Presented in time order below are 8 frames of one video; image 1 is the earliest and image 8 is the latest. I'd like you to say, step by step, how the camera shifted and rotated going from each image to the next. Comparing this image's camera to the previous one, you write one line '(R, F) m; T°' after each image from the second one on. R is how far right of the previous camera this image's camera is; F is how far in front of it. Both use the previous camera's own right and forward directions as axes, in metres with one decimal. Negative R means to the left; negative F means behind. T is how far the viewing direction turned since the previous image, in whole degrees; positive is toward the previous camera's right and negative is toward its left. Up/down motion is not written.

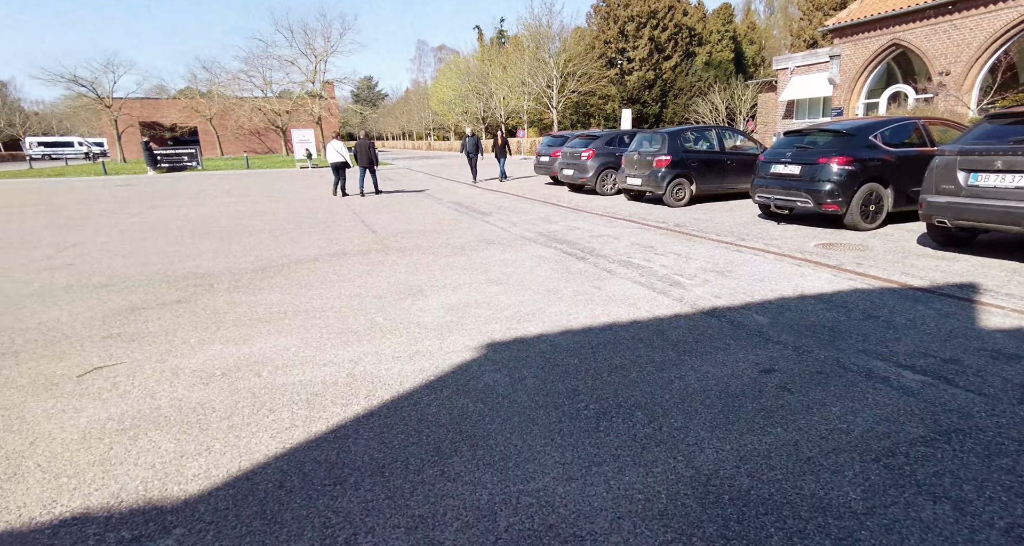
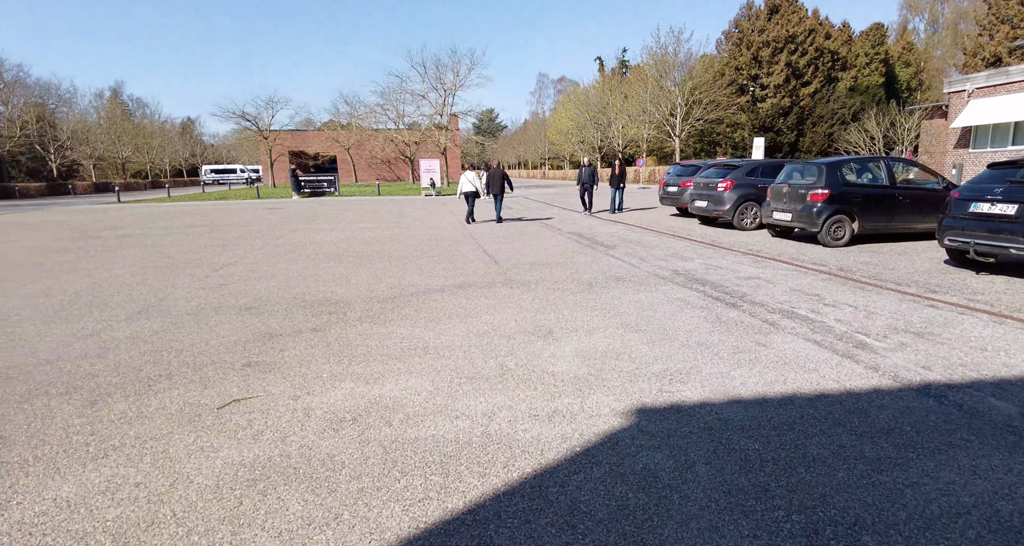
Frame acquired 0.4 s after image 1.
(-0.3, +0.4) m; -12°
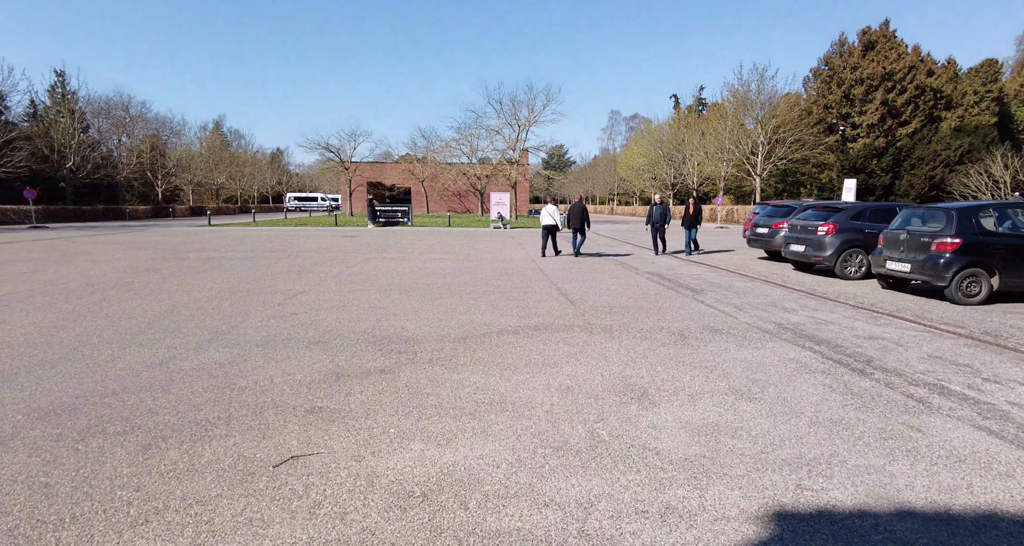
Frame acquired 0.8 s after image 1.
(-0.2, +0.5) m; -7°
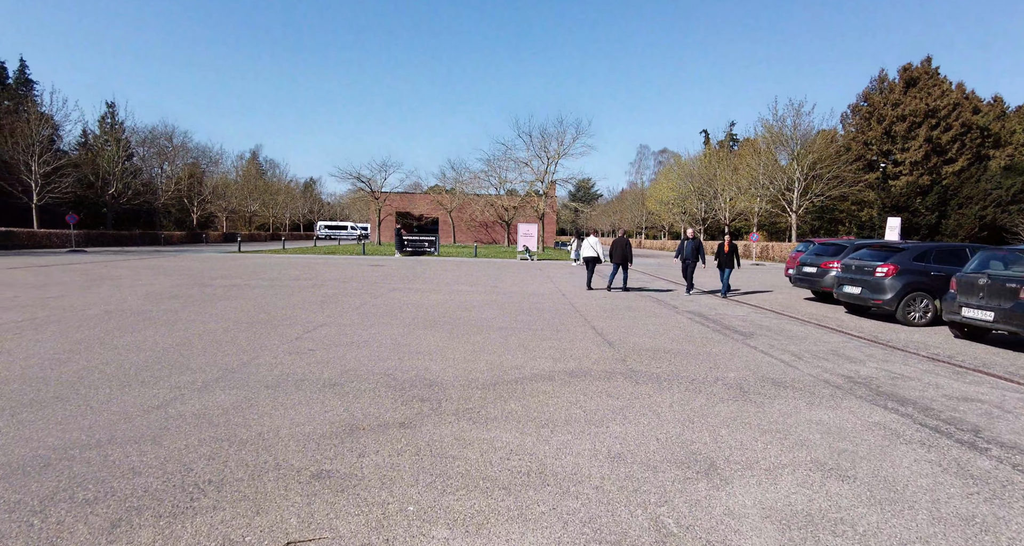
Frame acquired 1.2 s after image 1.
(-0.1, +0.5) m; -3°
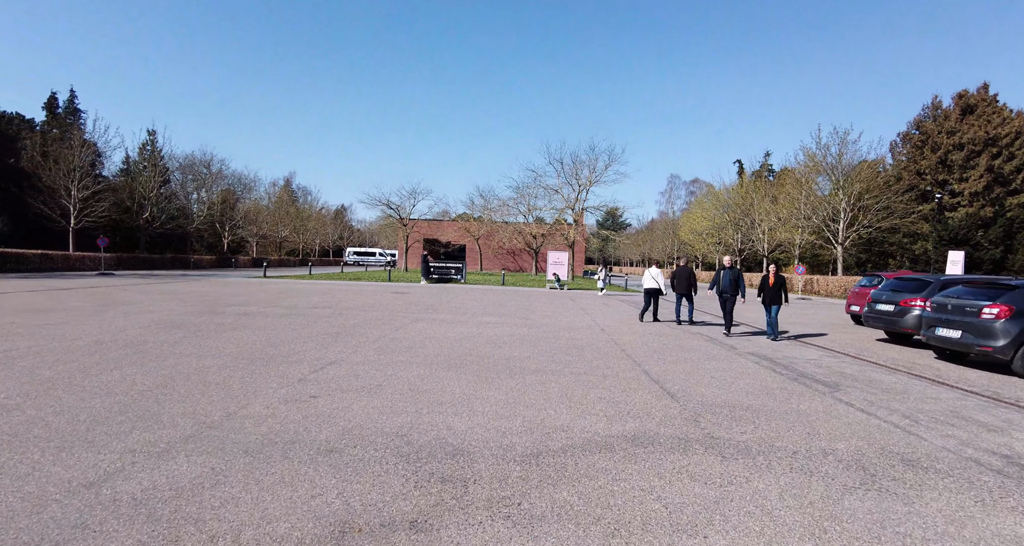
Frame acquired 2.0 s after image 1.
(-0.2, +1.1) m; -3°
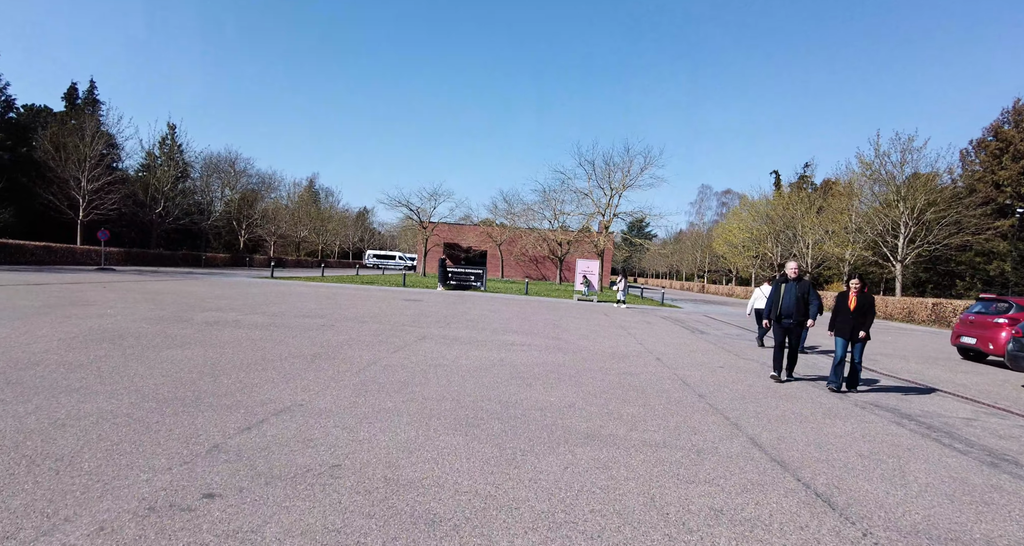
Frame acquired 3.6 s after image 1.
(-0.2, +2.4) m; -2°
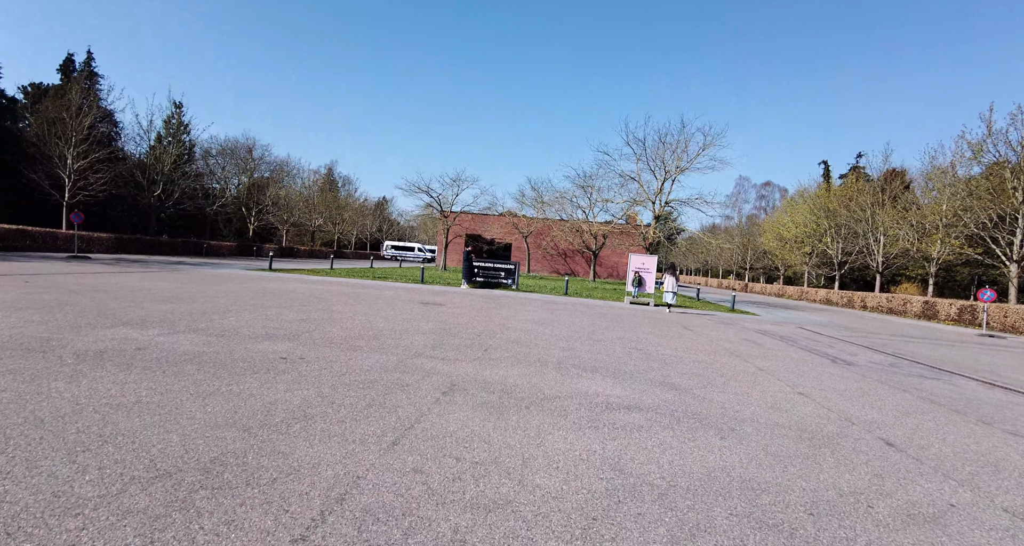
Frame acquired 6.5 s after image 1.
(-0.9, +4.3) m; -2°
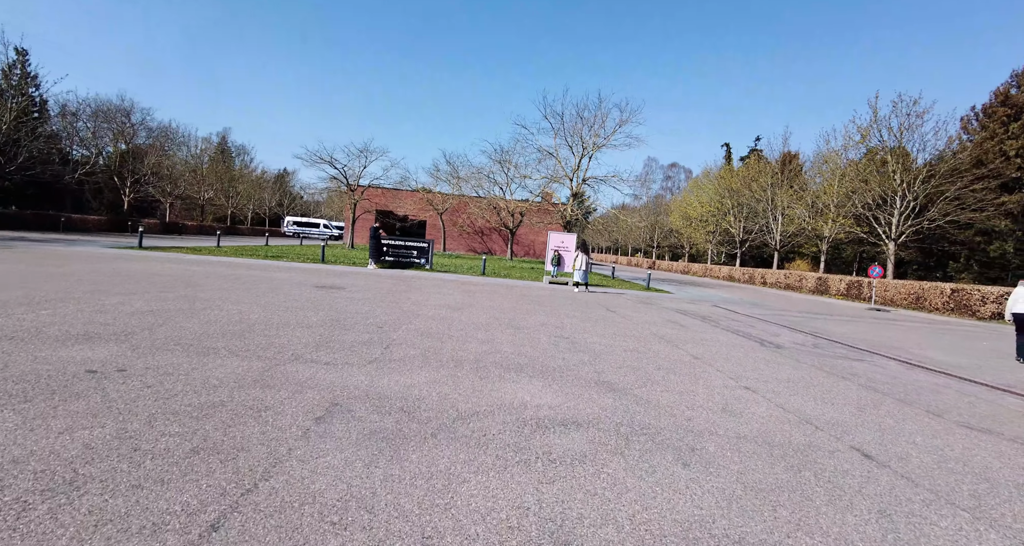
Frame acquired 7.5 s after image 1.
(+0.1, +1.4) m; +9°
